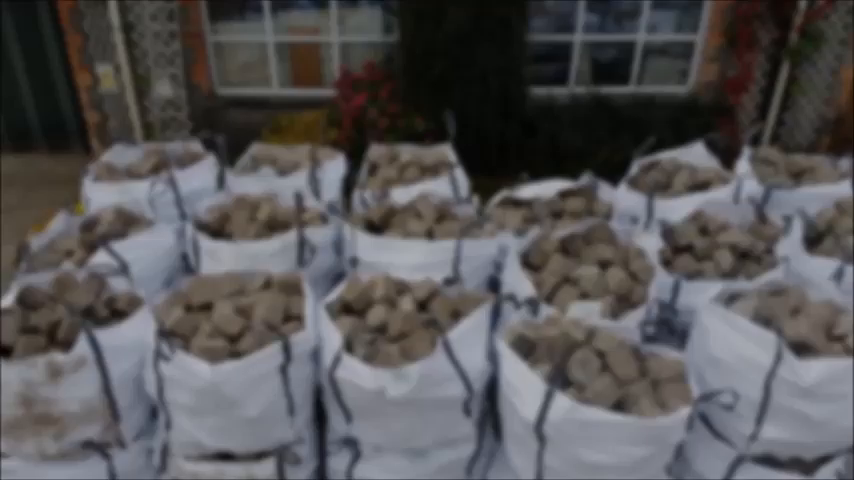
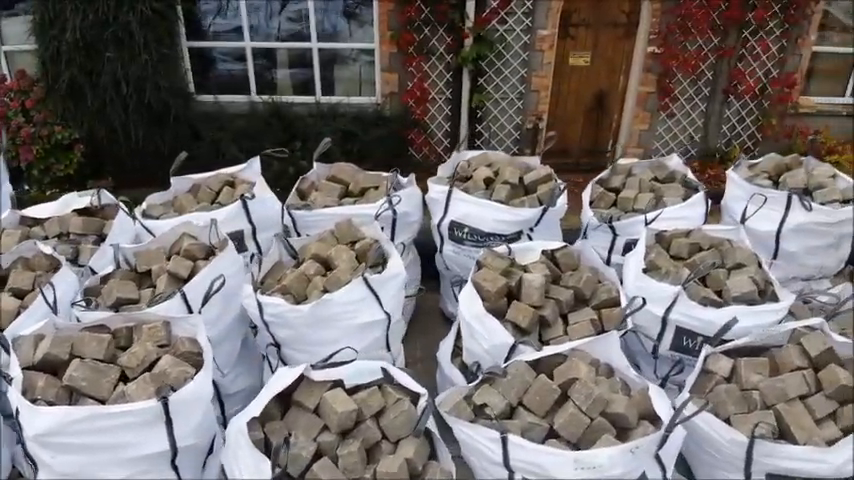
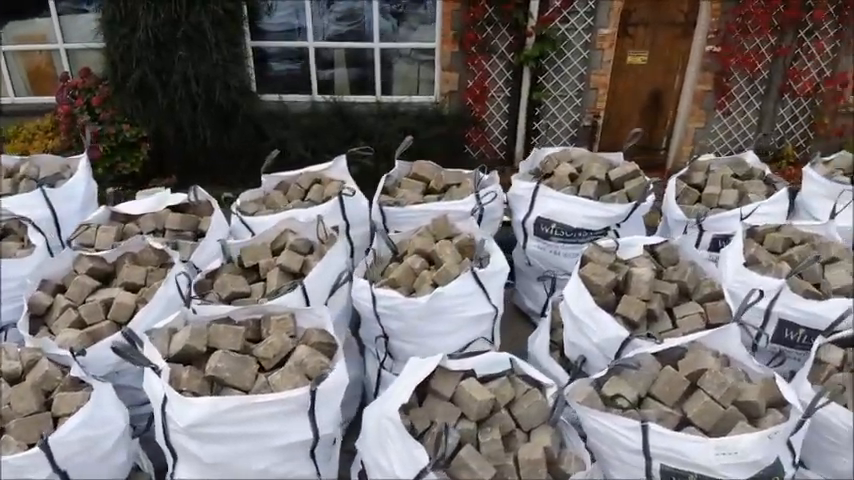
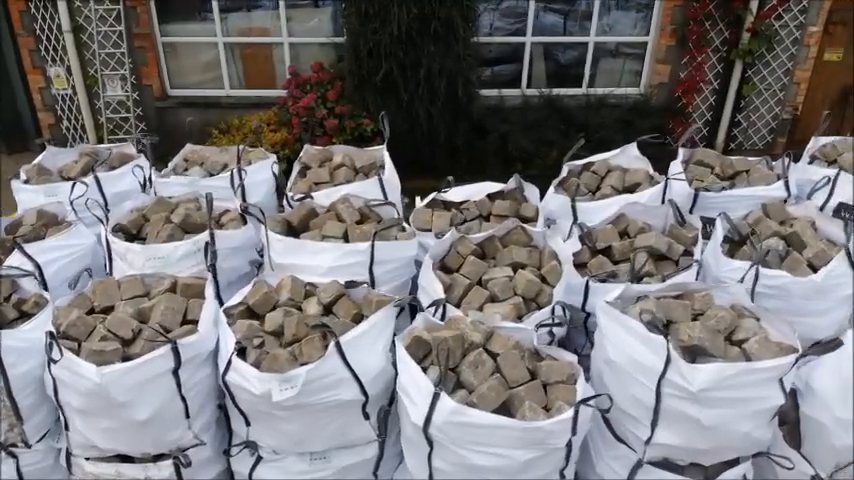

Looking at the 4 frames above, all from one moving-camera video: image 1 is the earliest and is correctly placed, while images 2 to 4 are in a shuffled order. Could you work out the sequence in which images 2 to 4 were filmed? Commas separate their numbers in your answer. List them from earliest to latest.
4, 3, 2
